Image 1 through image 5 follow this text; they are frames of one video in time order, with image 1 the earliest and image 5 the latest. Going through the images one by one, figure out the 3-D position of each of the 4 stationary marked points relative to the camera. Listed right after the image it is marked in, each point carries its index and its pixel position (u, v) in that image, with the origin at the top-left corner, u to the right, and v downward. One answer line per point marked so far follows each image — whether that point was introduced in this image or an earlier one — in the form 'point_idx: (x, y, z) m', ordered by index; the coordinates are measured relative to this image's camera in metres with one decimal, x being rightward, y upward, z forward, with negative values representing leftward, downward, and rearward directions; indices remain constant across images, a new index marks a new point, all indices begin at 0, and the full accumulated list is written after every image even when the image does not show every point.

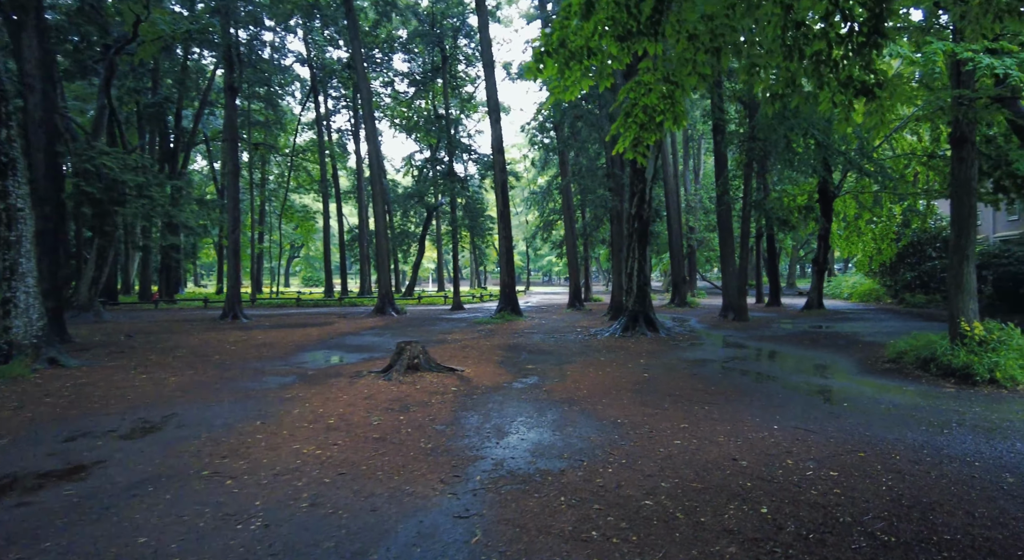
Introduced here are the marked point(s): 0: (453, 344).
0: (-1.3, -1.4, +11.4) m
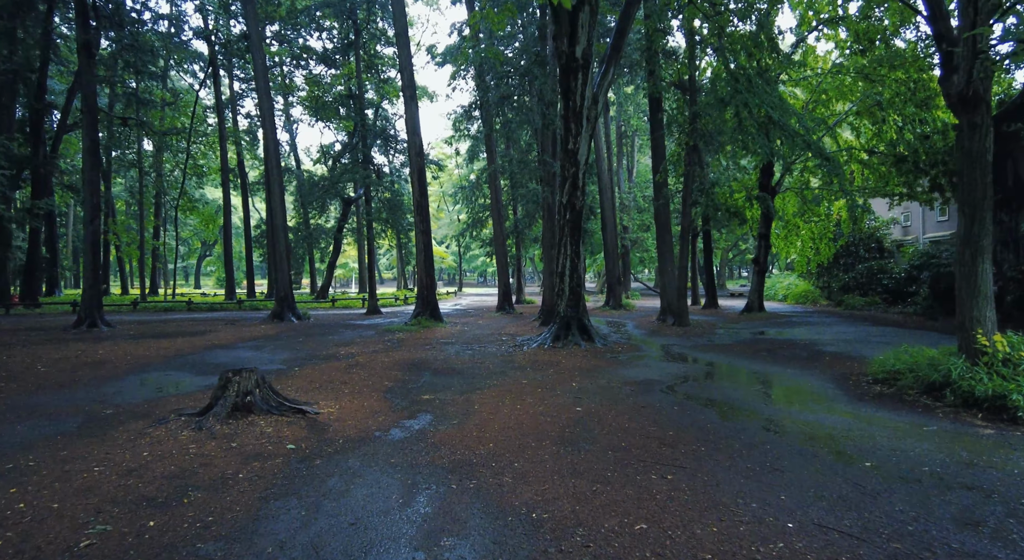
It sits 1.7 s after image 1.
0: (-2.8, -1.4, +9.0) m
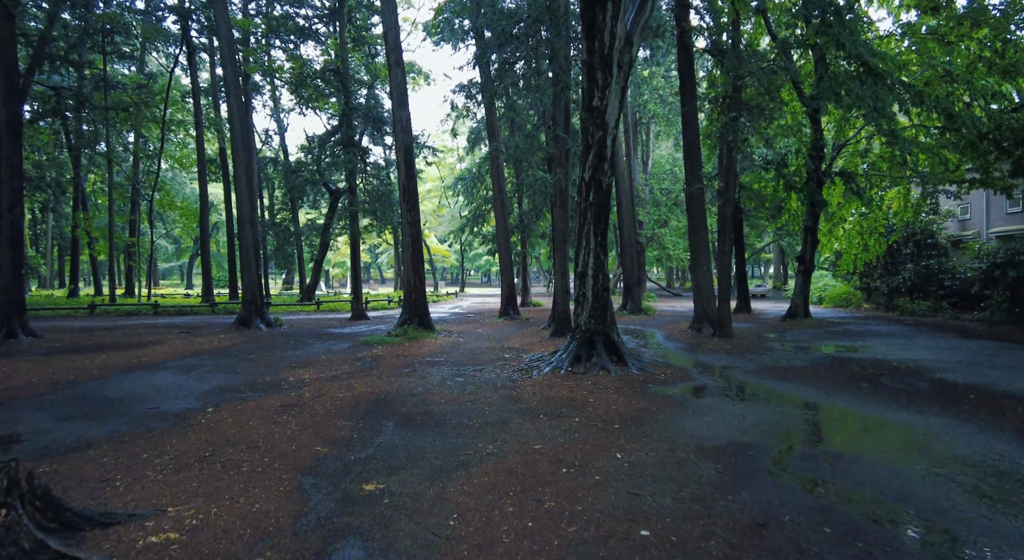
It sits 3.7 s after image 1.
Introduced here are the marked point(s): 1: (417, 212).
0: (-2.8, -1.4, +6.5) m
1: (-2.4, +1.7, +13.6) m
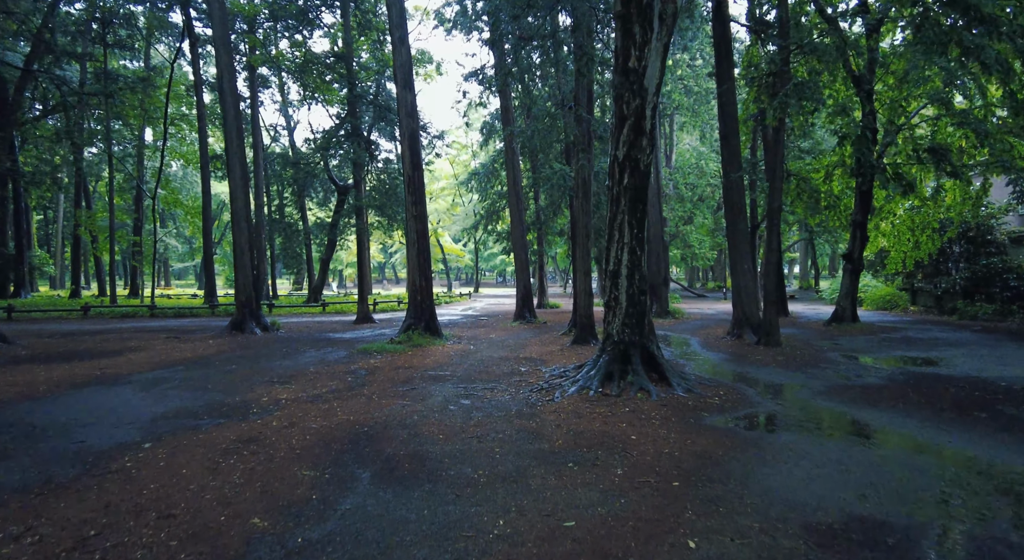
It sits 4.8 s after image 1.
0: (-2.6, -1.4, +5.1) m
1: (-2.0, +1.7, +12.2) m
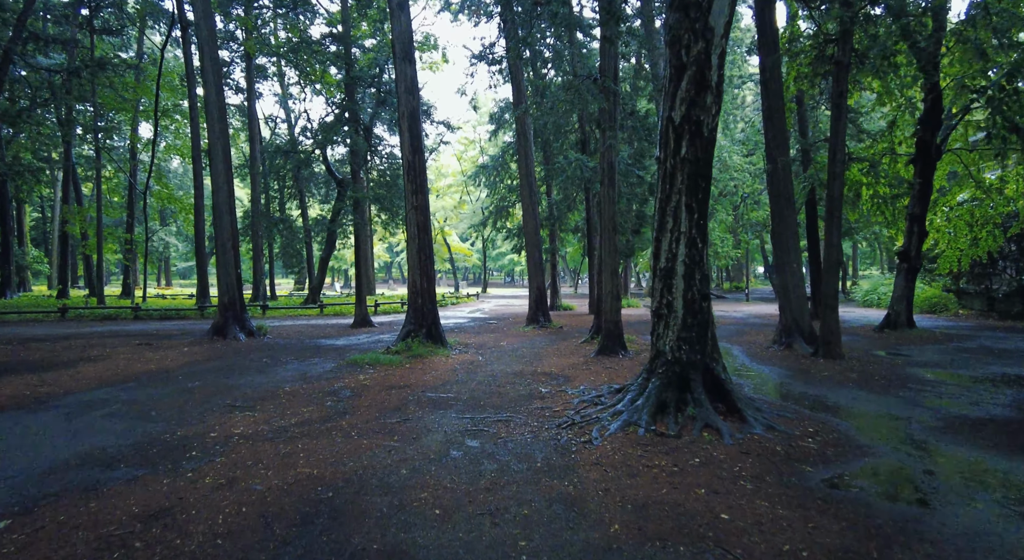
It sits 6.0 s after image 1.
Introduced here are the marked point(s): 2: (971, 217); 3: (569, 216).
0: (-2.4, -1.4, +3.6) m
1: (-1.7, +1.7, +10.7) m
2: (+13.0, +1.8, +15.3) m
3: (+2.1, +2.4, +19.7) m
